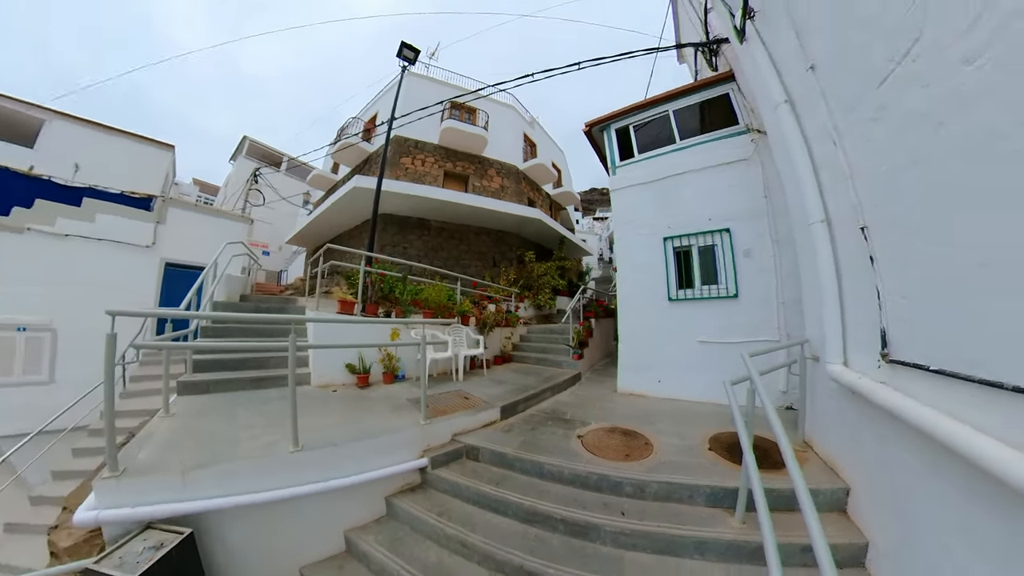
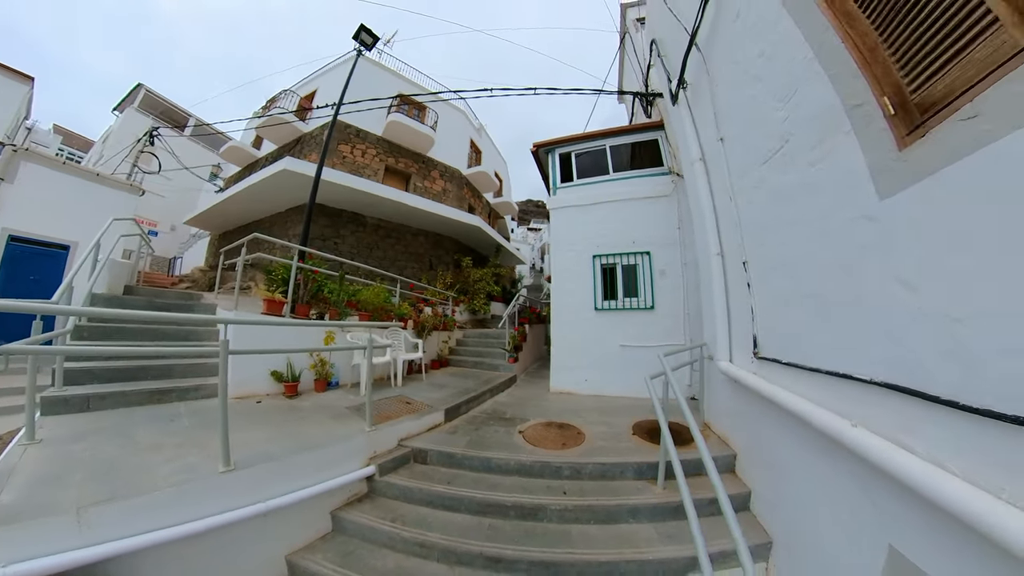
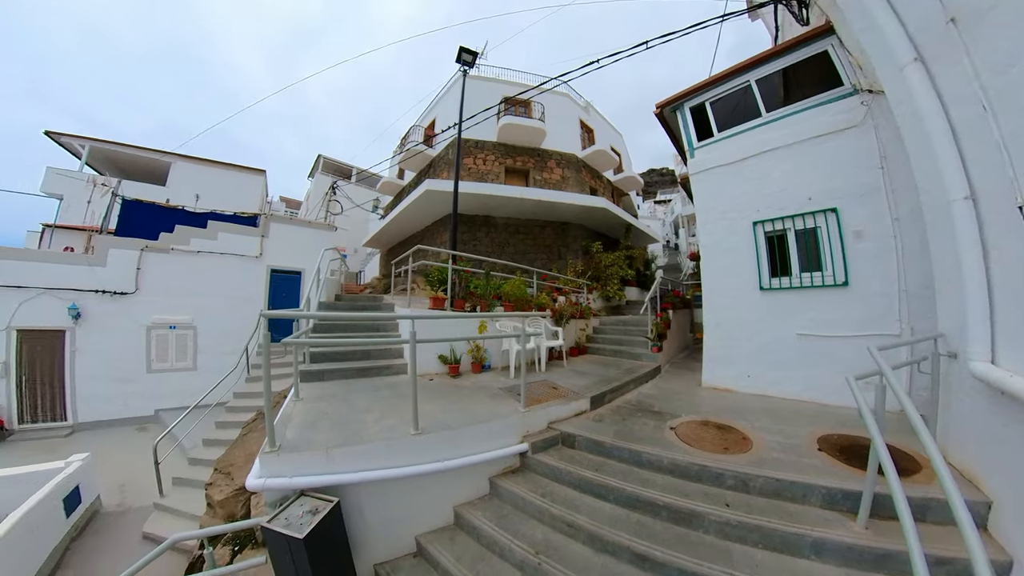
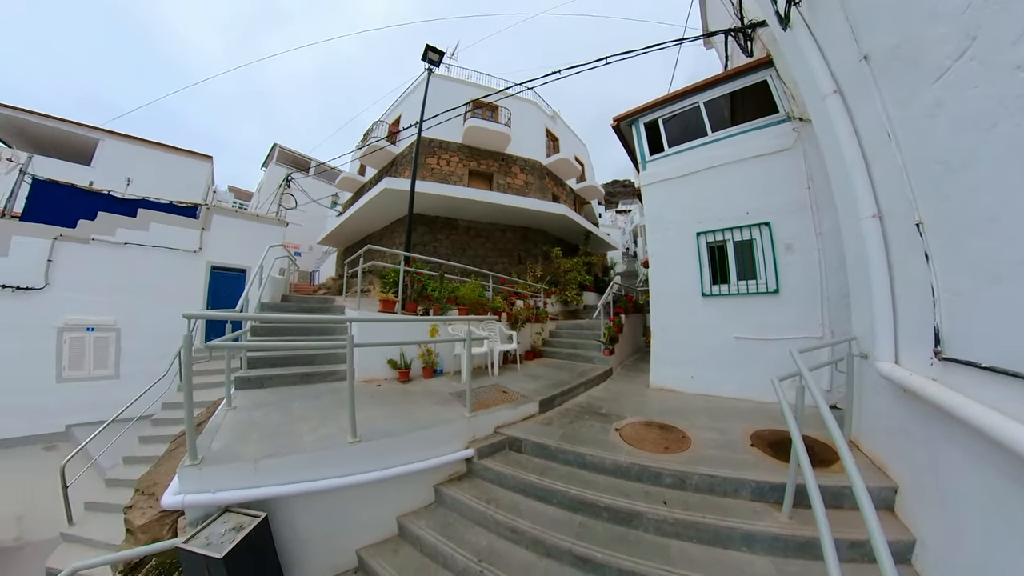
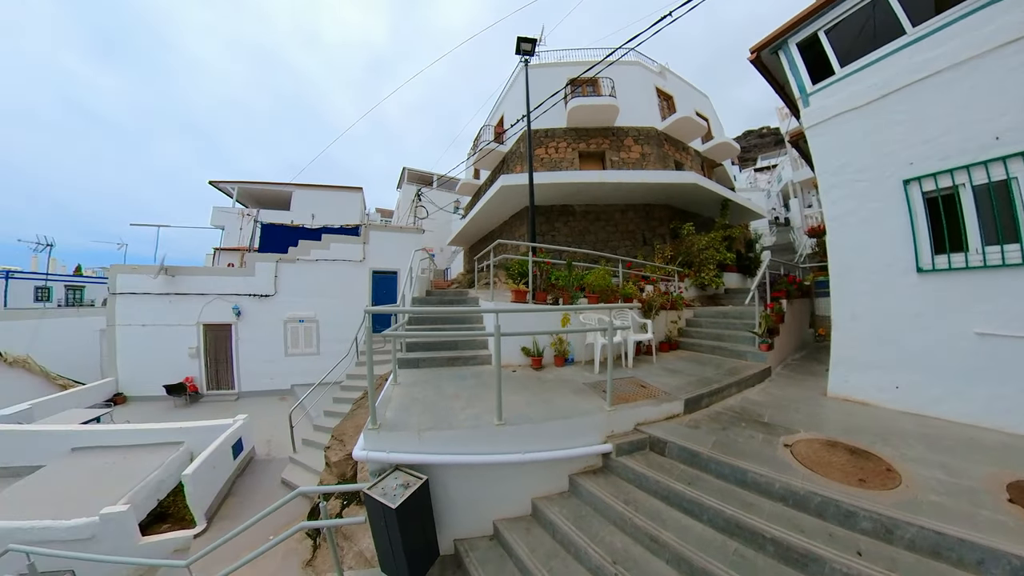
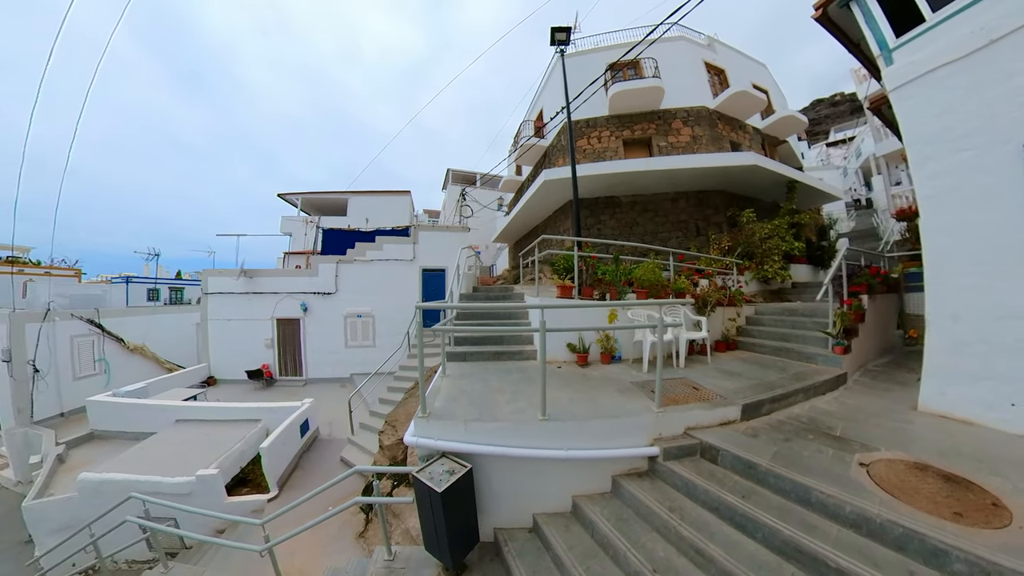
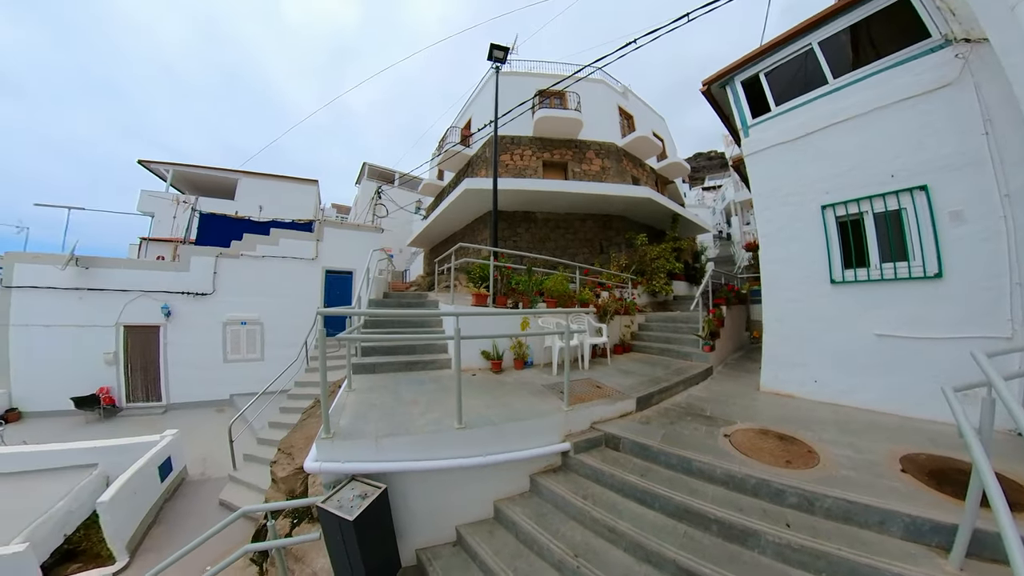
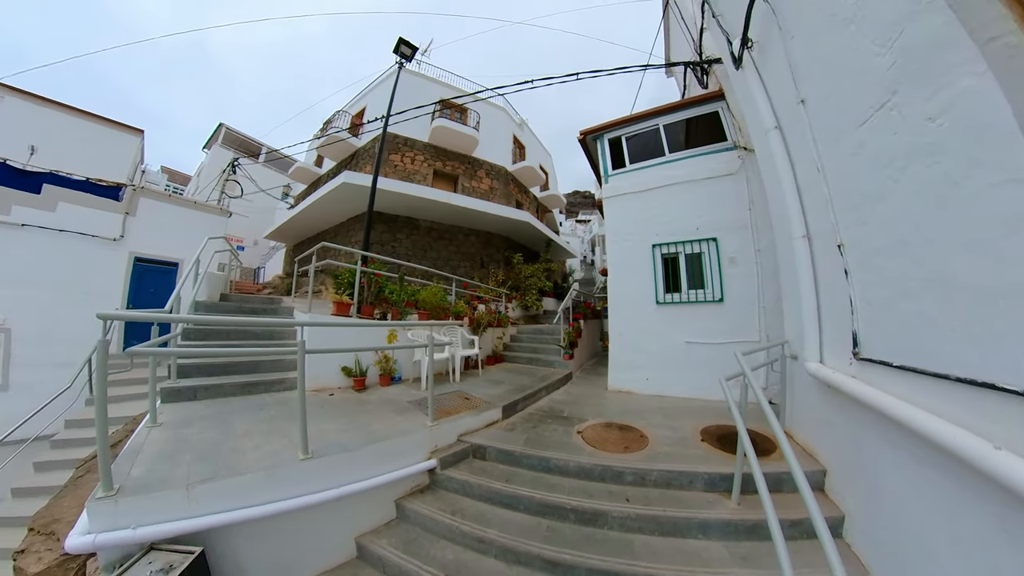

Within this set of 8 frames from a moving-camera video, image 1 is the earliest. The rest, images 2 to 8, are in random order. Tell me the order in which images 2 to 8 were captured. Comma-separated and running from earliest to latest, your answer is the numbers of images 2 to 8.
2, 8, 4, 3, 7, 5, 6
